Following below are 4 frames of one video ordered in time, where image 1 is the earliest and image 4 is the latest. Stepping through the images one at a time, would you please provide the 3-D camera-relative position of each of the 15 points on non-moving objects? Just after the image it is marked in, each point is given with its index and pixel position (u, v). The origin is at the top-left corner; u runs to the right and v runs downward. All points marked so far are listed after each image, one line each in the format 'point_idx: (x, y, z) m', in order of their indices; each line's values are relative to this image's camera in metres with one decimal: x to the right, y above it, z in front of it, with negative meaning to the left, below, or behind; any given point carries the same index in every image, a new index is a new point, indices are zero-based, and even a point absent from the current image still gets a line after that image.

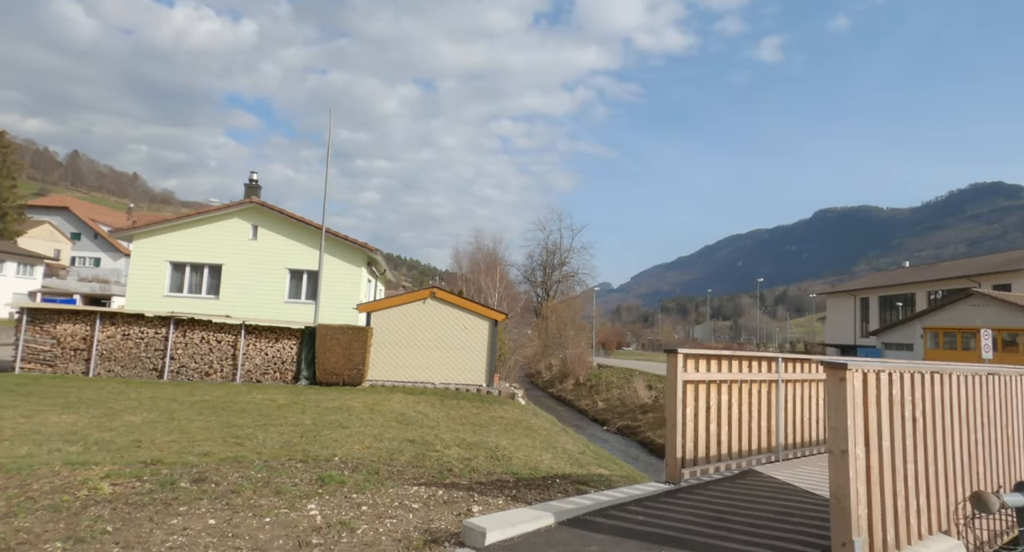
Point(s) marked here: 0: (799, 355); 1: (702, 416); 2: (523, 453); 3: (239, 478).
0: (+3.1, -0.9, +6.9) m
1: (+1.8, -1.3, +5.8) m
2: (+0.2, -2.9, +10.2) m
3: (-2.3, -1.7, +5.2) m
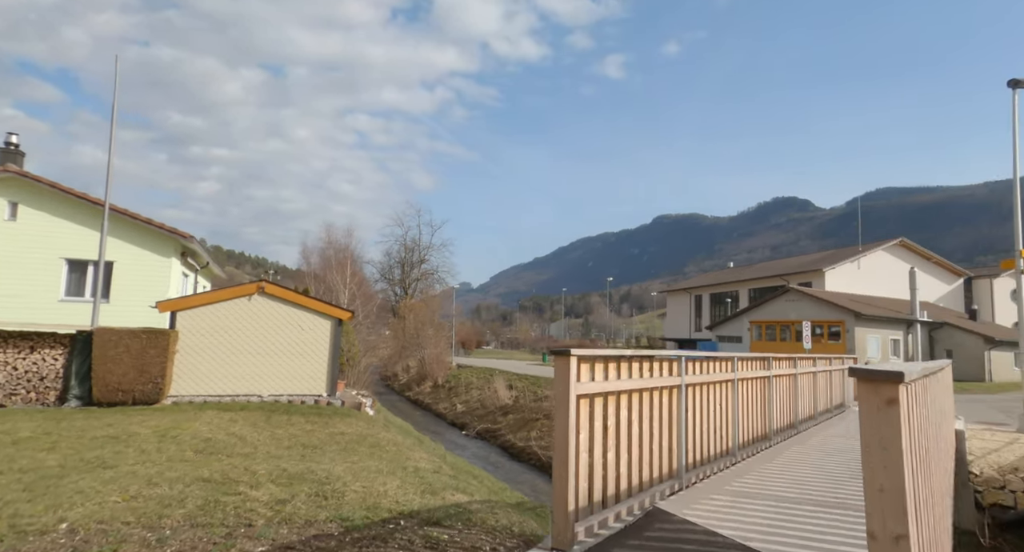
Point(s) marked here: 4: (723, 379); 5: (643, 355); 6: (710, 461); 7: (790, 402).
0: (+1.7, -0.7, +5.6) m
1: (+0.6, -1.1, +4.2) m
2: (-1.9, -2.7, +8.2) m
3: (-3.2, -1.5, +2.8) m
4: (+2.2, -1.1, +6.4) m
5: (+1.0, -0.6, +4.8) m
6: (+1.9, -1.8, +6.2) m
7: (+4.3, -1.9, +9.7) m
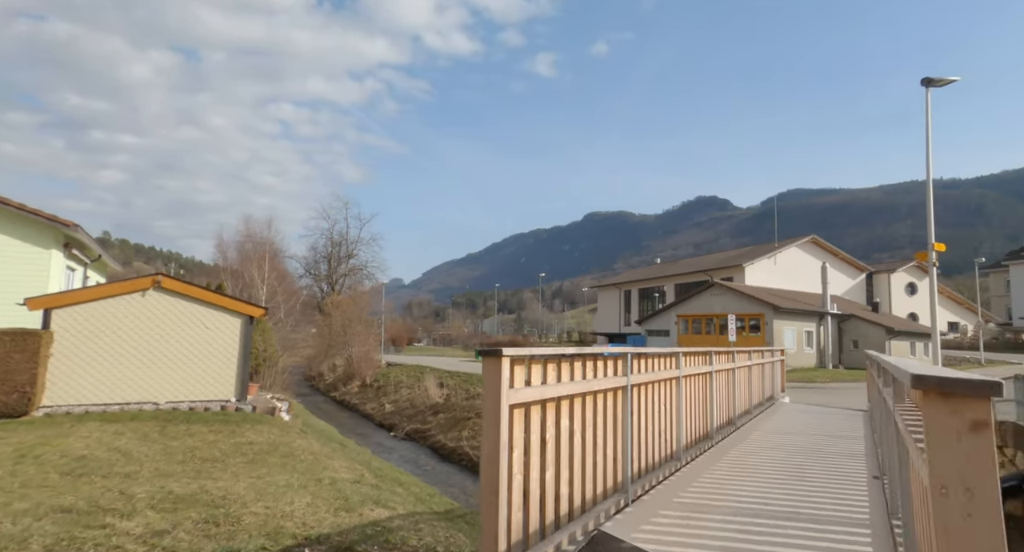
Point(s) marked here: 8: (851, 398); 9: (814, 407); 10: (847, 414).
0: (+1.1, -0.6, +5.0) m
1: (+0.1, -1.0, +3.5) m
2: (-2.8, -2.6, +7.2) m
3: (-3.5, -1.4, +1.6) m
4: (+1.5, -0.9, +5.9) m
5: (+0.5, -0.5, +4.1) m
6: (+1.3, -1.7, +5.6) m
7: (+3.2, -1.8, +9.3) m
8: (+8.8, -3.0, +16.2) m
9: (+6.4, -2.6, +13.1) m
10: (+6.5, -2.6, +12.1) m
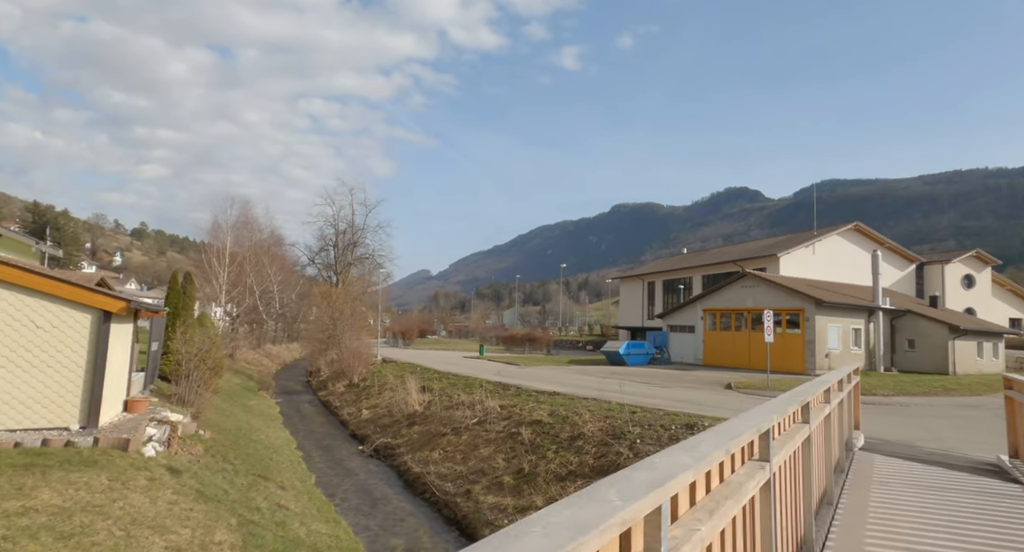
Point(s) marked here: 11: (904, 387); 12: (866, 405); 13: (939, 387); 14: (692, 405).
0: (0.0, -0.4, +1.0) m
1: (-1.0, -0.9, -0.5) m
2: (-3.8, -2.4, +3.3) m
3: (-4.7, -1.3, -2.2) m
4: (+0.4, -0.8, +1.8) m
5: (-0.7, -0.3, +0.1) m
6: (+0.2, -1.5, +1.5) m
7: (+2.3, -1.6, +5.2) m
8: (+8.1, -2.7, +11.9) m
9: (+5.6, -2.4, +8.9) m
10: (+5.6, -2.3, +7.9) m
11: (+10.7, -3.1, +17.3) m
12: (+7.9, -2.9, +14.1) m
13: (+12.0, -3.1, +17.7) m
14: (+4.3, -3.1, +15.1) m
